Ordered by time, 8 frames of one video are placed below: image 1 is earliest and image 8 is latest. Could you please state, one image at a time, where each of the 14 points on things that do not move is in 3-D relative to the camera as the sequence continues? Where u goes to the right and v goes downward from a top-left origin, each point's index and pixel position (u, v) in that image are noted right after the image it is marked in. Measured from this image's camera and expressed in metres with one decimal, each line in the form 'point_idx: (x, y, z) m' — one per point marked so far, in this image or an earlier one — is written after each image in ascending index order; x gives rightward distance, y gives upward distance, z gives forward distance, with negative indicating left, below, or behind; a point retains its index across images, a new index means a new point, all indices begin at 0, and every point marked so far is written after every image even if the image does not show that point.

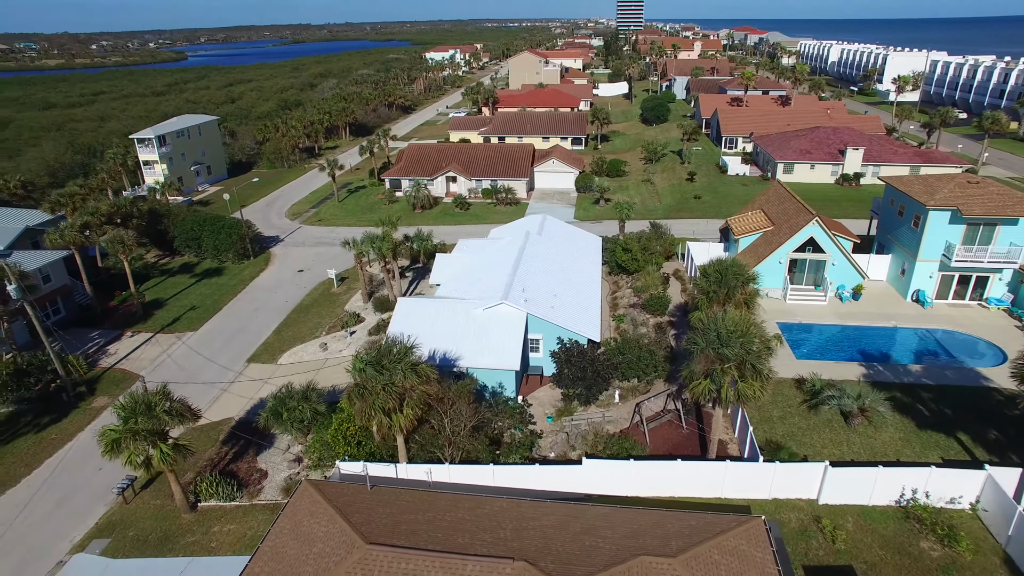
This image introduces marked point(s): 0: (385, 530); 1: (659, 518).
0: (-3.2, -6.1, +15.7) m
1: (+4.0, -6.2, +16.9) m
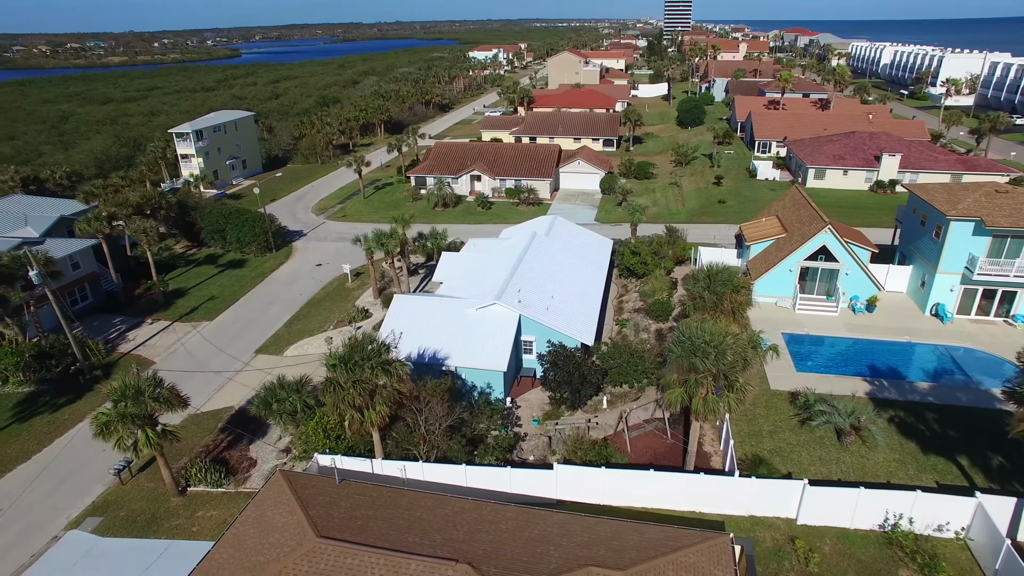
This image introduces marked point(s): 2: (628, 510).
0: (-4.4, -6.1, +15.9) m
1: (+2.8, -6.4, +16.5) m
2: (+3.6, -6.9, +19.1) m
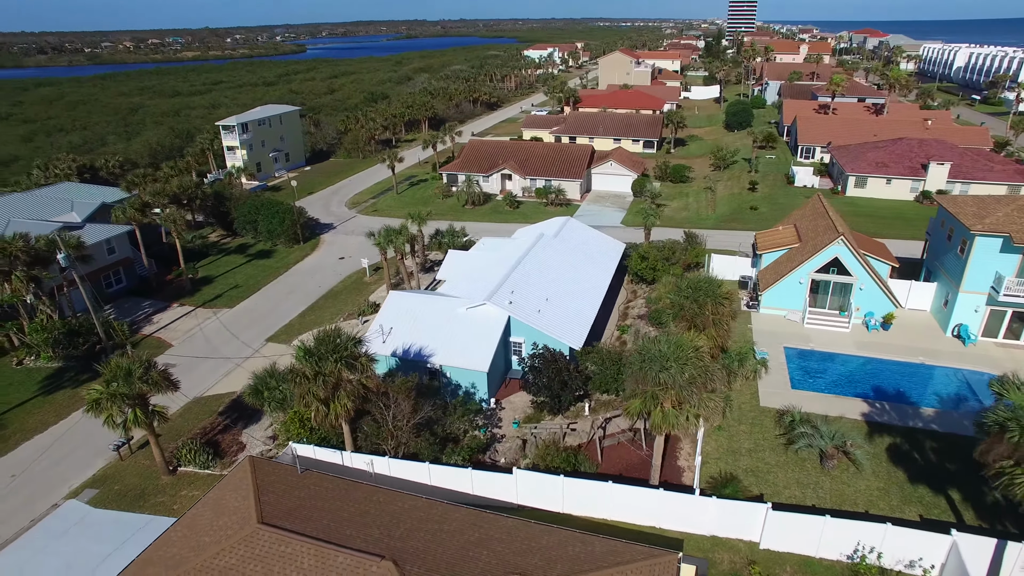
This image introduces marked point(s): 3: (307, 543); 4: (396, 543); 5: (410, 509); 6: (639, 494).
0: (-5.9, -5.9, +16.2) m
1: (+1.3, -6.5, +16.2) m
2: (+2.2, -7.0, +18.7) m
3: (-4.9, -6.1, +14.9) m
4: (-2.9, -6.3, +15.2) m
5: (-2.8, -6.1, +17.2) m
6: (+3.7, -6.0, +18.1) m
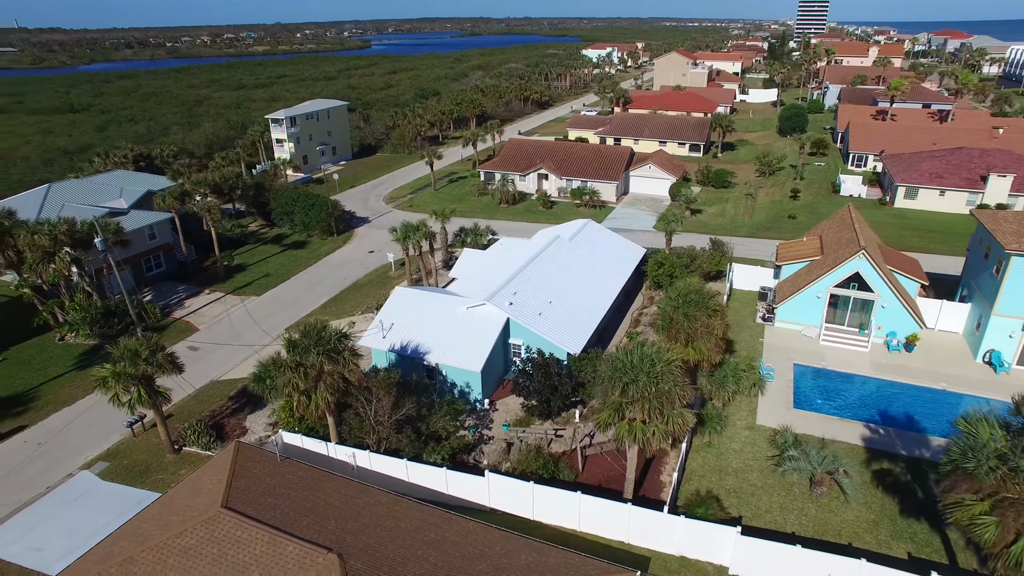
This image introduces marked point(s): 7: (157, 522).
0: (-7.0, -5.7, +16.7) m
1: (+0.2, -6.7, +16.1) m
2: (+1.3, -7.2, +18.5) m
3: (-6.2, -6.0, +15.3) m
4: (-4.1, -6.2, +15.4) m
5: (-3.9, -6.1, +17.4) m
6: (+2.7, -6.3, +17.7) m
7: (-9.5, -6.3, +16.8) m
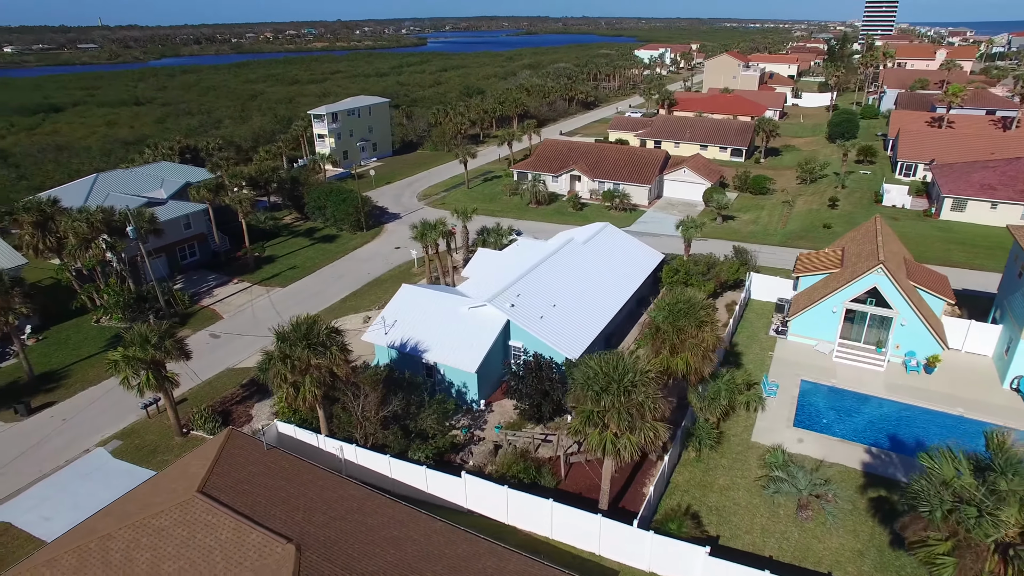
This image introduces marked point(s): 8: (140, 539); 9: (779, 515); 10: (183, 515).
0: (-7.9, -5.5, +17.2) m
1: (-0.8, -6.7, +16.0) m
2: (+0.5, -7.3, +18.4) m
3: (-7.1, -5.8, +15.8) m
4: (-5.1, -6.1, +15.7) m
5: (-4.7, -6.0, +17.7) m
6: (+1.9, -6.5, +17.5) m
7: (-10.4, -6.0, +17.5) m
8: (-9.5, -6.4, +15.9) m
9: (+7.8, -6.7, +18.3) m
10: (-8.5, -5.9, +16.1) m
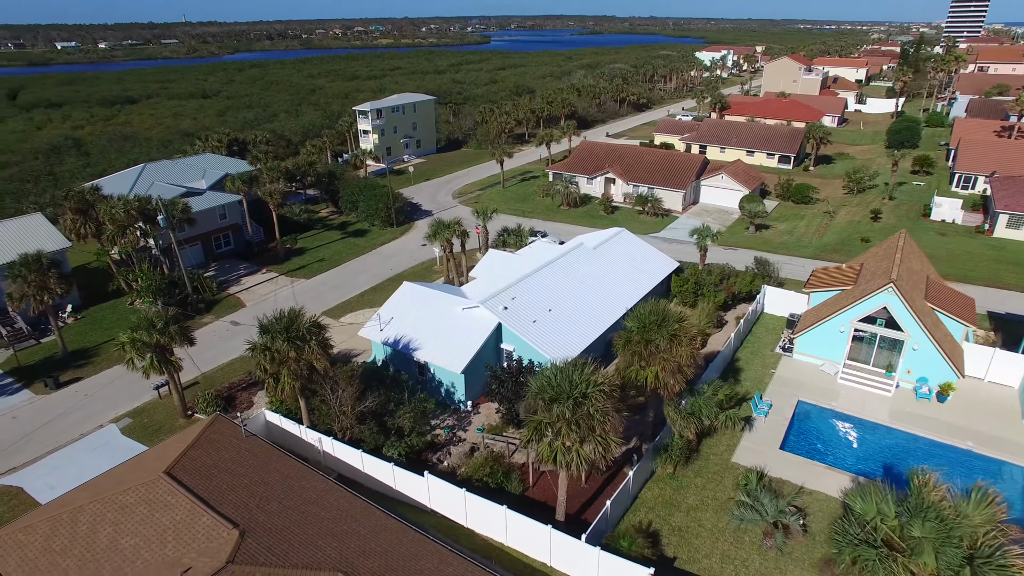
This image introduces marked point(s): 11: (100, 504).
0: (-9.2, -5.3, +17.9) m
1: (-2.3, -6.8, +16.1) m
2: (-0.8, -7.5, +18.3) m
3: (-8.6, -5.6, +16.4) m
4: (-6.5, -6.0, +16.2) m
5: (-6.0, -5.9, +18.1) m
6: (+0.5, -6.7, +17.3) m
7: (-11.7, -5.6, +18.4) m
8: (-10.9, -6.1, +16.8) m
9: (+6.5, -7.1, +17.6) m
10: (-9.9, -5.6, +16.9) m
11: (-11.3, -5.9, +17.1) m
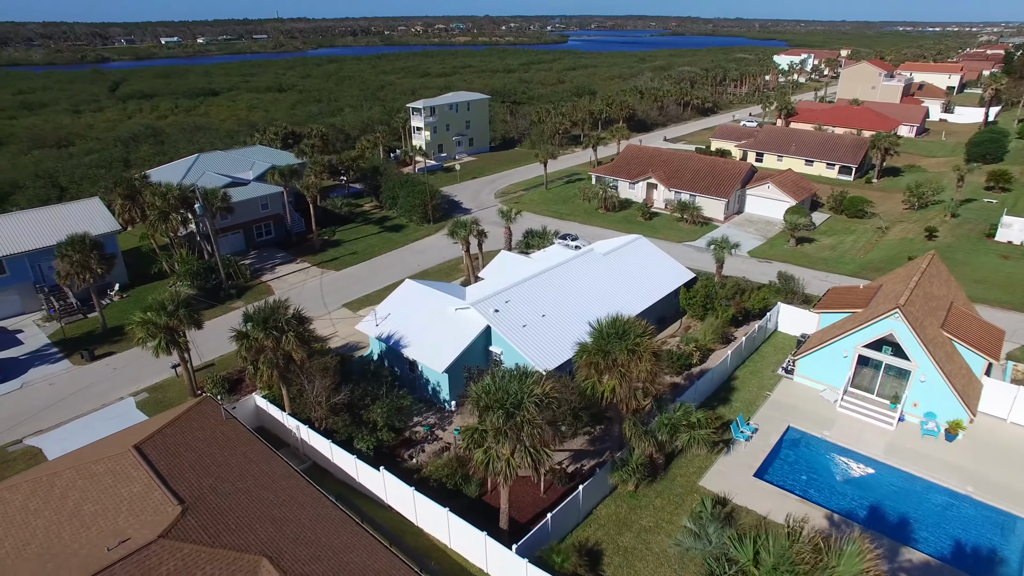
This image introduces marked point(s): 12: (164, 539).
0: (-10.6, -4.9, +19.0) m
1: (-4.1, -6.8, +16.4) m
2: (-2.4, -7.5, +18.4) m
3: (-10.2, -5.2, +17.4) m
4: (-8.3, -5.8, +16.9) m
5: (-7.5, -5.7, +18.8) m
6: (-1.2, -6.8, +17.3) m
7: (-13.1, -5.1, +19.7) m
8: (-12.6, -5.6, +18.0) m
9: (+4.8, -7.6, +16.9) m
10: (-11.5, -5.2, +18.0) m
11: (-12.9, -5.4, +18.4) m
12: (-8.4, -6.1, +15.1) m
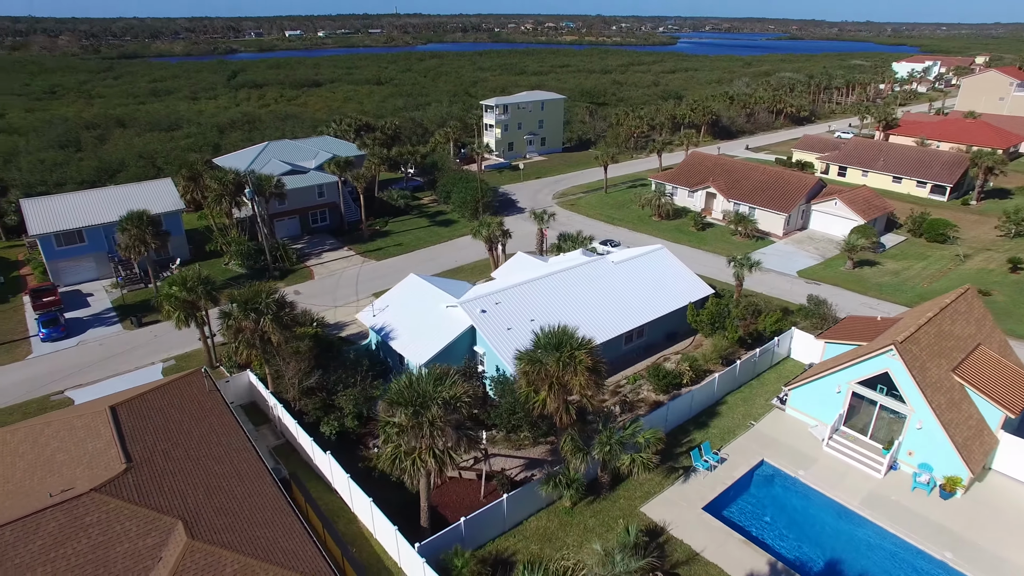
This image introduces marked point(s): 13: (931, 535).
0: (-12.4, -4.1, +20.7) m
1: (-6.6, -6.5, +17.1) m
2: (-4.7, -7.3, +18.9) m
3: (-12.3, -4.4, +19.1) m
4: (-10.5, -5.1, +18.3) m
5: (-9.4, -5.1, +20.0) m
6: (-3.5, -6.7, +17.5) m
7: (-14.8, -4.1, +21.8) m
8: (-14.5, -4.6, +20.0) m
9: (+2.2, -8.0, +16.2) m
10: (-13.5, -4.3, +19.9) m
11: (-14.8, -4.5, +20.4) m
12: (-11.0, -5.4, +16.5) m
13: (+12.3, -7.3, +18.3) m
